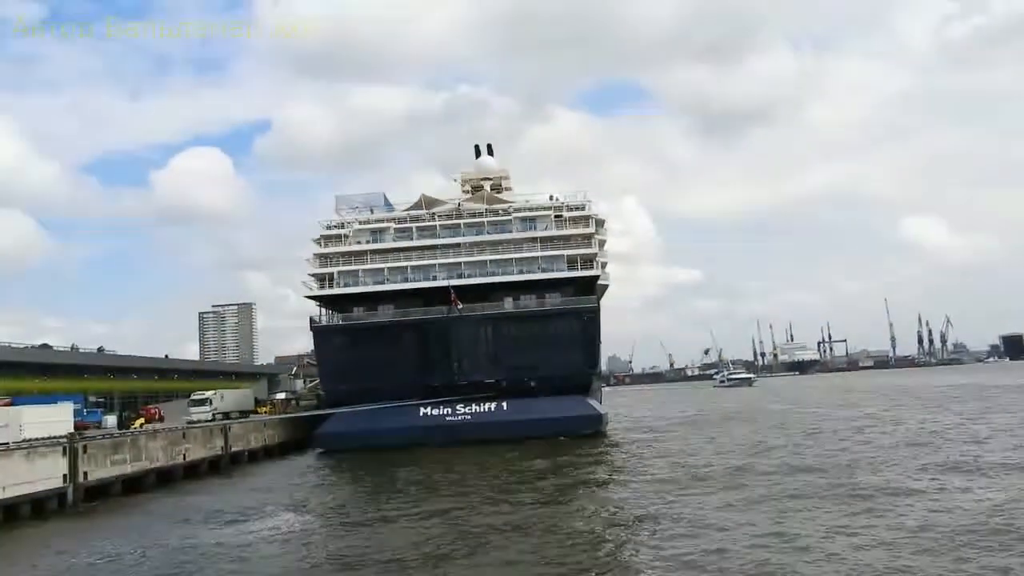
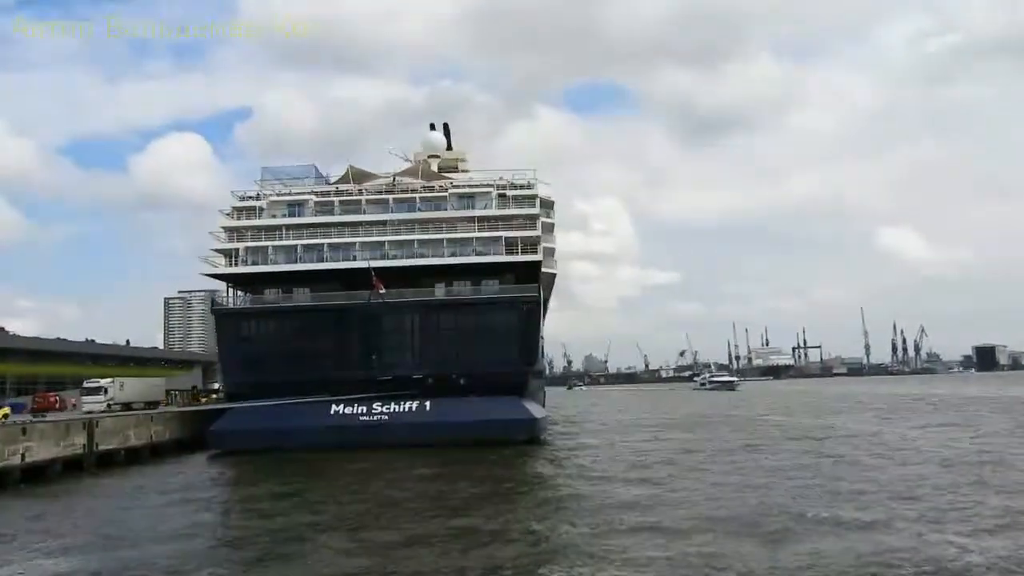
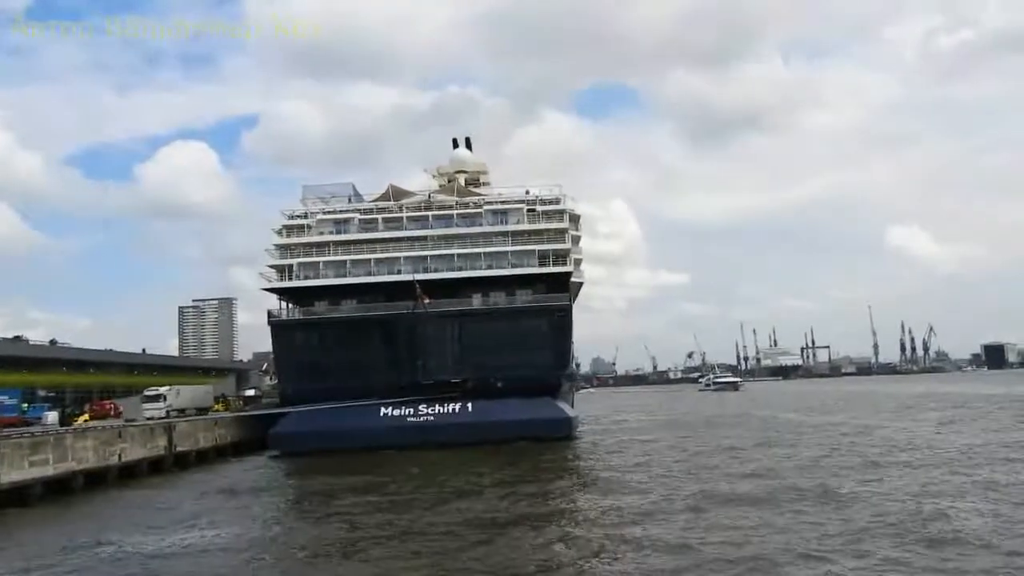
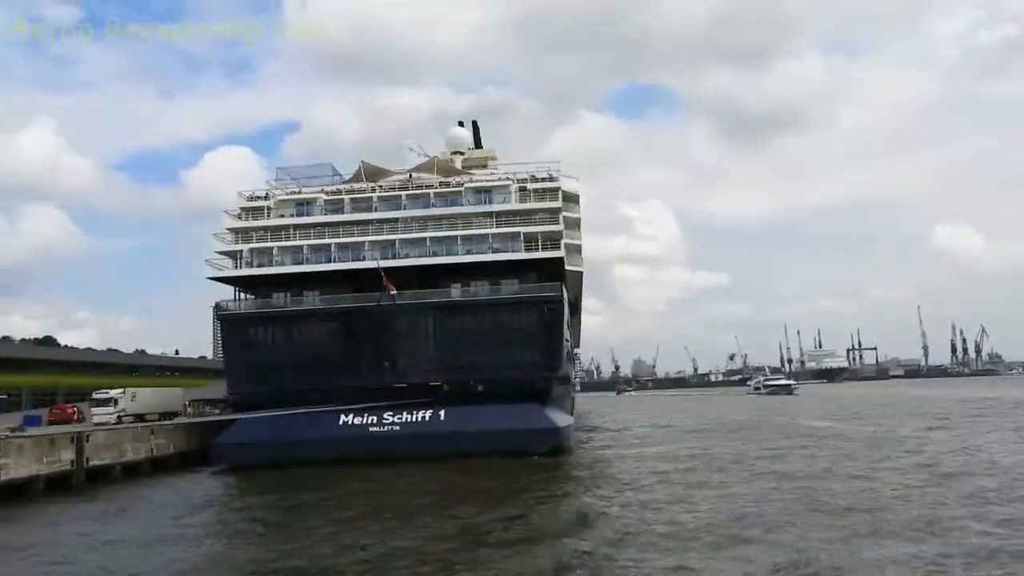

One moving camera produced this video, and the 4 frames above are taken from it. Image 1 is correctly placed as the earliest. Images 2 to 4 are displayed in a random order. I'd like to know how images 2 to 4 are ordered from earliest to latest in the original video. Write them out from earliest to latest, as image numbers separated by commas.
3, 2, 4
